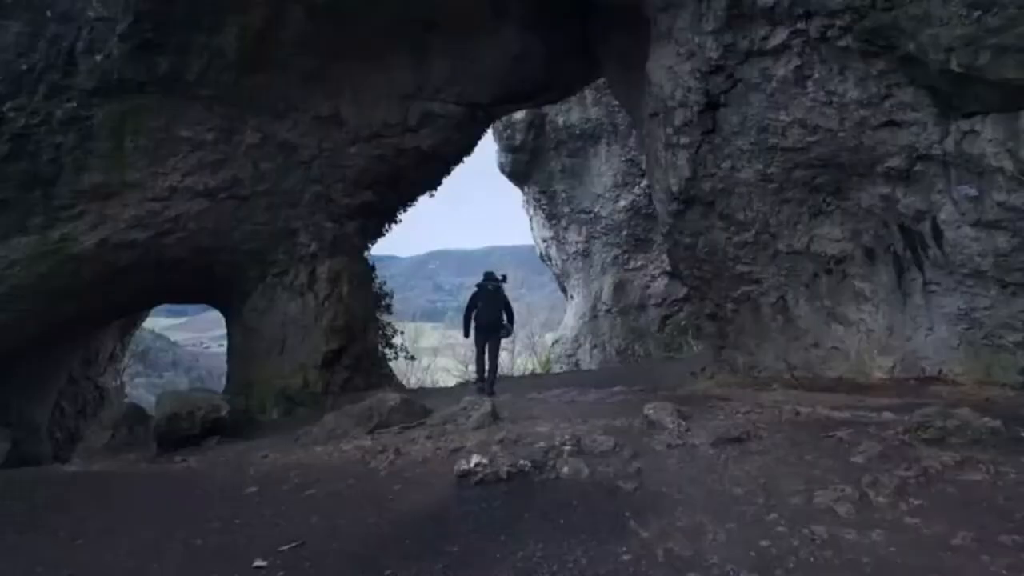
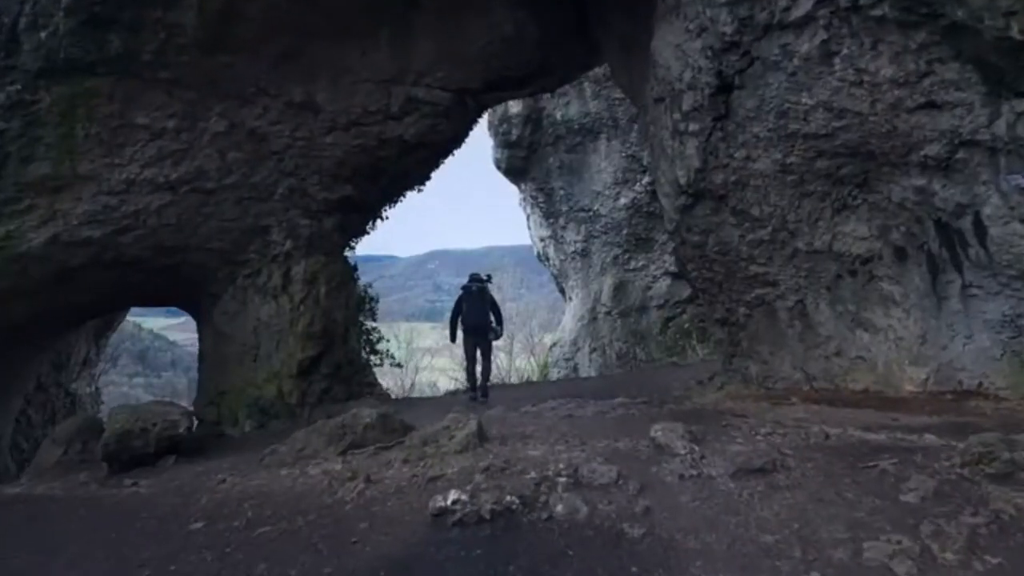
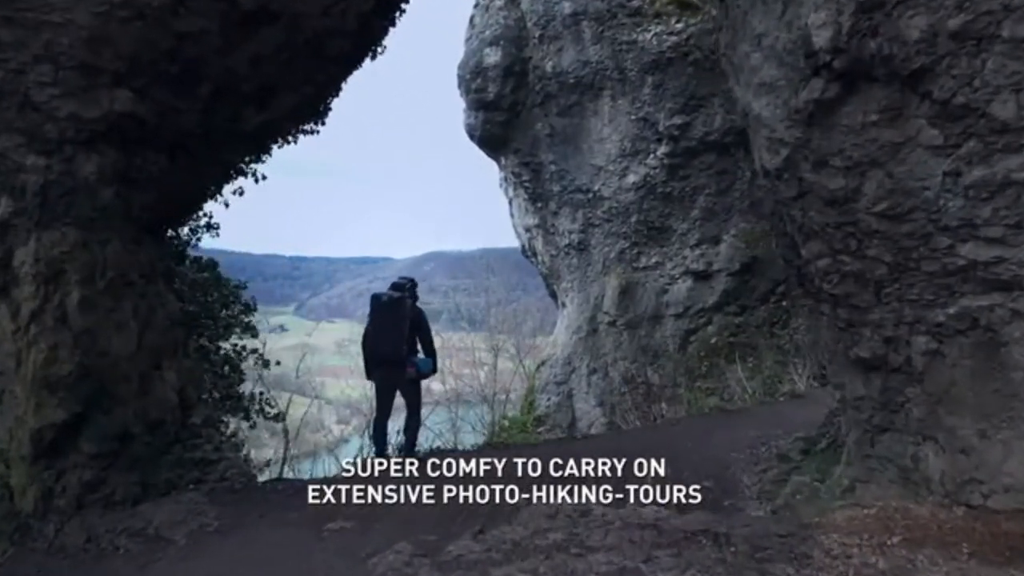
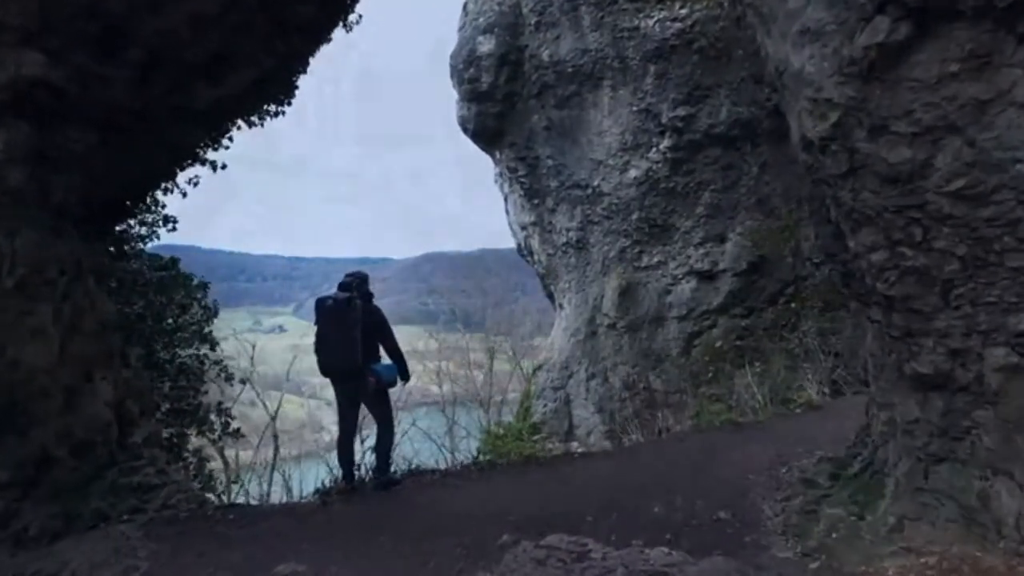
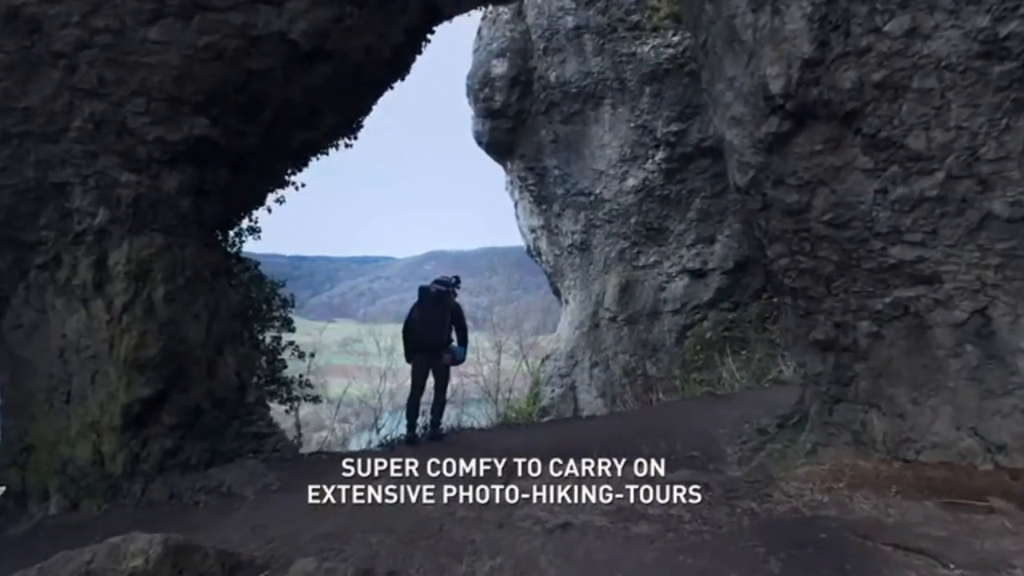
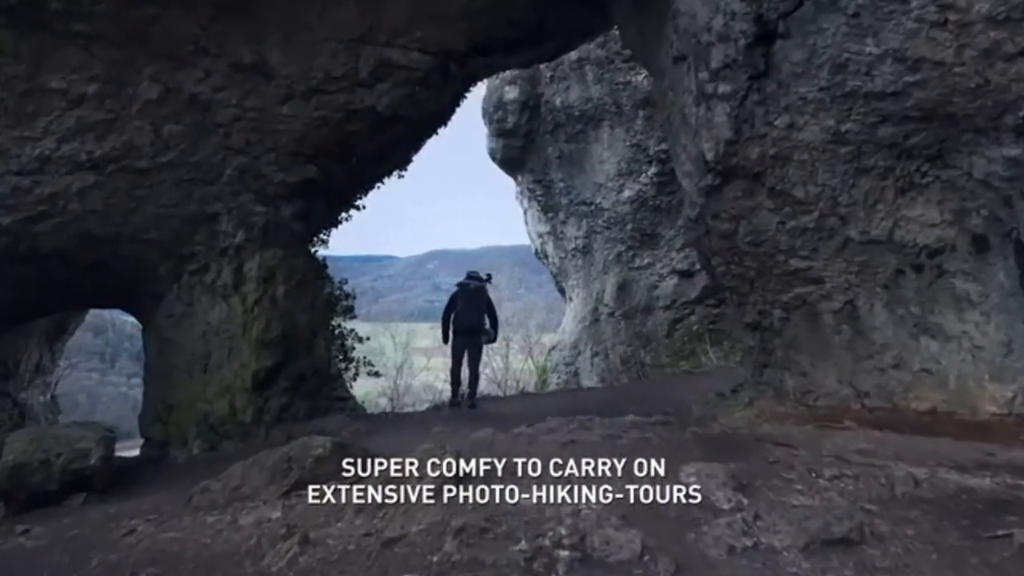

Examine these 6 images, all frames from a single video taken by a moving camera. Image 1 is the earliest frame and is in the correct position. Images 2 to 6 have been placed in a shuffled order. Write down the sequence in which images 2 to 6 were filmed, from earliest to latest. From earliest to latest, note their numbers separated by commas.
2, 6, 5, 3, 4
